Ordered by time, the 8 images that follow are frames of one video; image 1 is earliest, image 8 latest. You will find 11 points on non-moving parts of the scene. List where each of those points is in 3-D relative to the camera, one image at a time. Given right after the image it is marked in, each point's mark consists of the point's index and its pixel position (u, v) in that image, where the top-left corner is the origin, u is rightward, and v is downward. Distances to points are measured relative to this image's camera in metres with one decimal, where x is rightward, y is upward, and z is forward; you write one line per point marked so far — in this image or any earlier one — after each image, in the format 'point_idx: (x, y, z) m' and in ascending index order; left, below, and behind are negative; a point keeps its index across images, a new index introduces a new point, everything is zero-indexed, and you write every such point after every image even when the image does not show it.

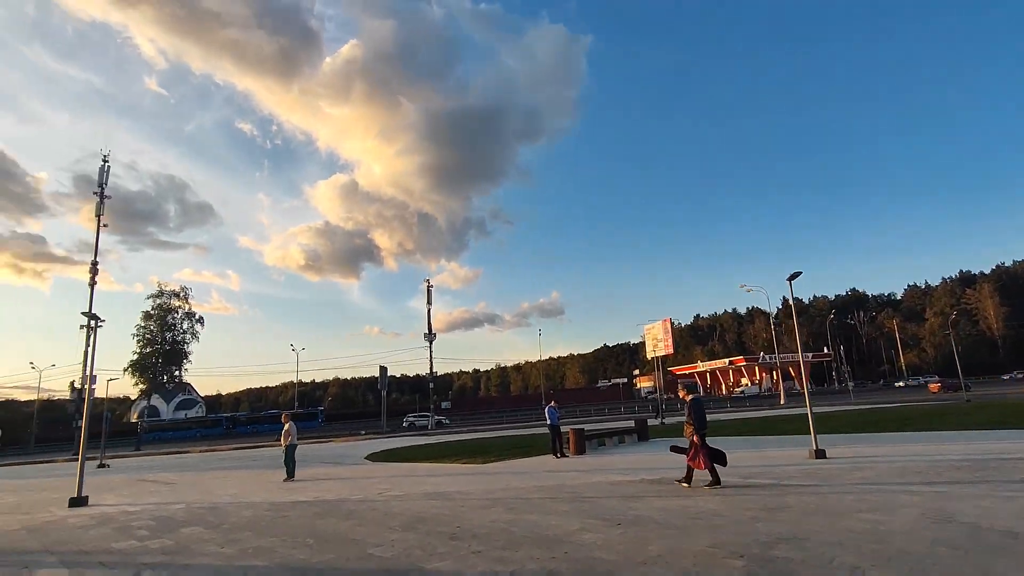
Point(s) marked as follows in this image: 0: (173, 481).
0: (-11.1, -6.3, +18.7) m
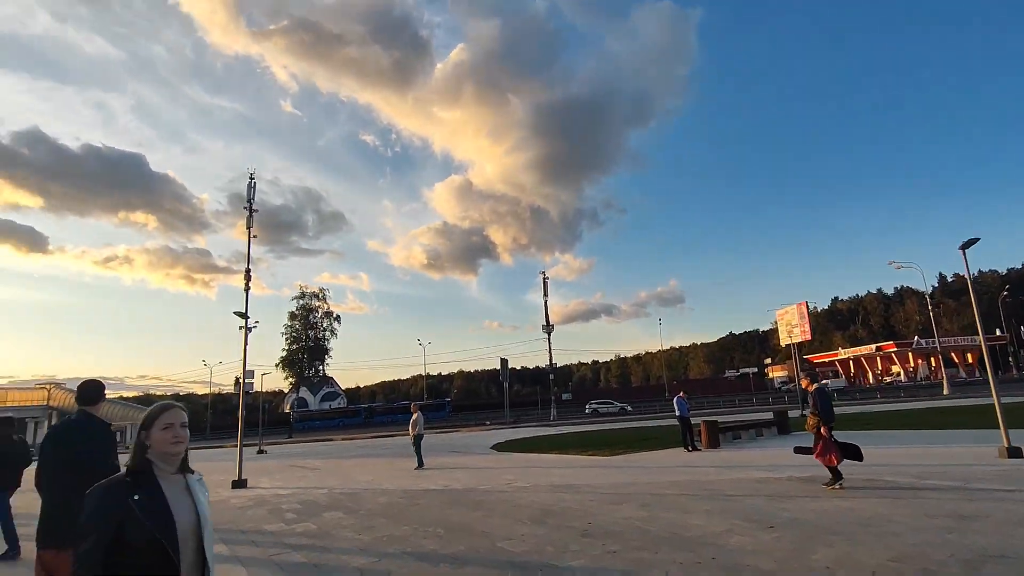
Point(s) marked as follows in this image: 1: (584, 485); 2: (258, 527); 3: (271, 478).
0: (-6.8, -6.3, +20.1) m
1: (+1.4, -3.7, +10.8) m
2: (-3.9, -3.7, +8.7) m
3: (-7.2, -5.6, +17.0) m
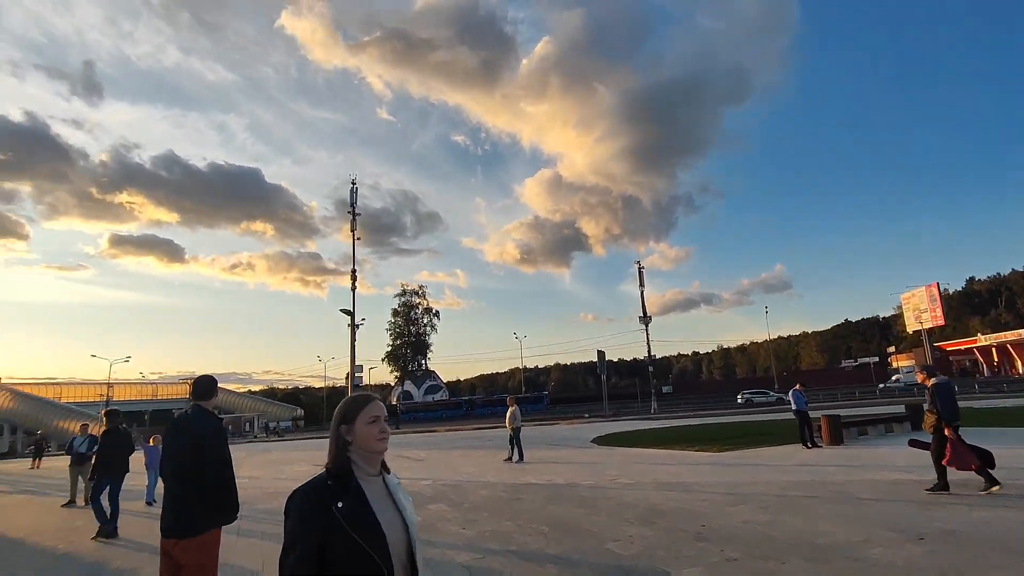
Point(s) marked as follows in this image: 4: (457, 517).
0: (-3.2, -6.2, +20.7) m
1: (+3.2, -3.5, +10.2) m
2: (-2.3, -3.6, +9.0) m
3: (-4.1, -5.6, +17.7) m
4: (-0.8, -3.4, +8.6) m
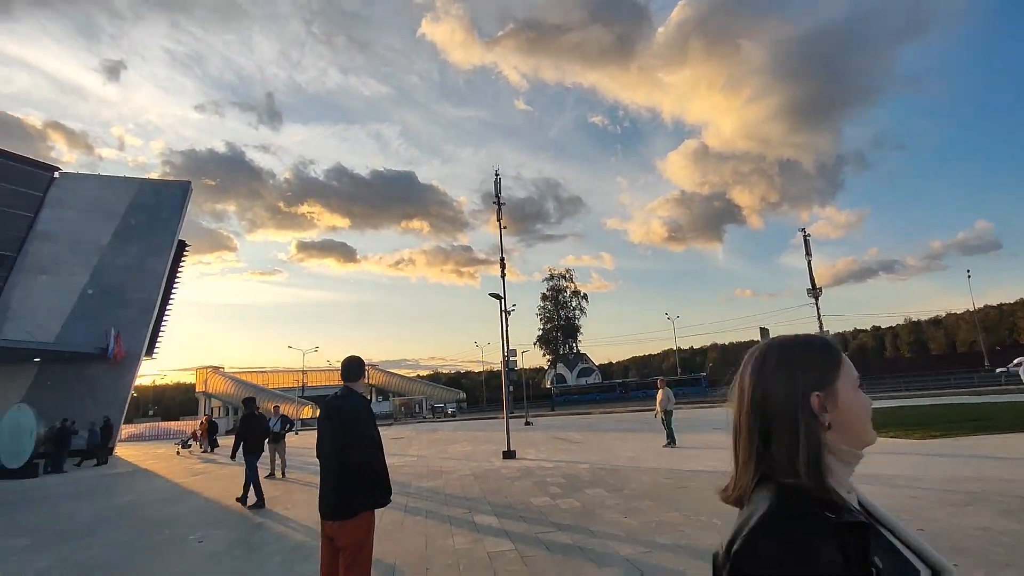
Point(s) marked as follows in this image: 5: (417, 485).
0: (+2.4, -5.5, +20.5) m
1: (+5.8, -2.8, +8.6) m
2: (+0.2, -3.3, +8.8) m
3: (+0.7, -5.0, +17.8) m
4: (+1.5, -3.1, +8.1) m
5: (-1.9, -3.9, +11.4) m
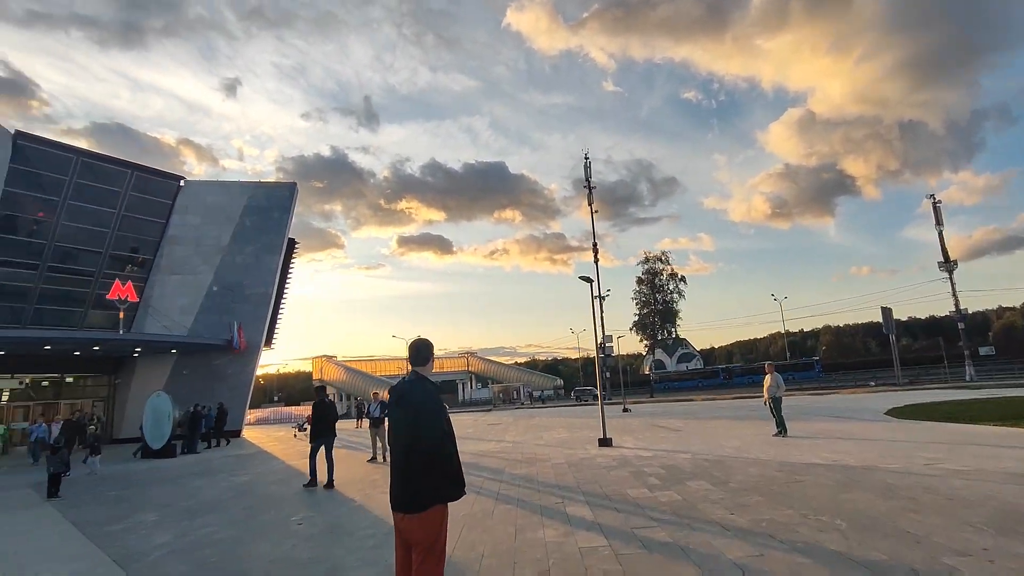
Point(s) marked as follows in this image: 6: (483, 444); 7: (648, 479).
0: (+5.8, -4.8, +19.5) m
1: (+7.1, -2.4, +7.2) m
2: (+1.6, -3.0, +8.4) m
3: (+3.7, -4.5, +17.1) m
4: (+2.7, -2.7, +7.4) m
5: (-0.1, -3.6, +11.3) m
6: (-0.9, -5.1, +18.7) m
7: (+2.2, -3.1, +9.3) m
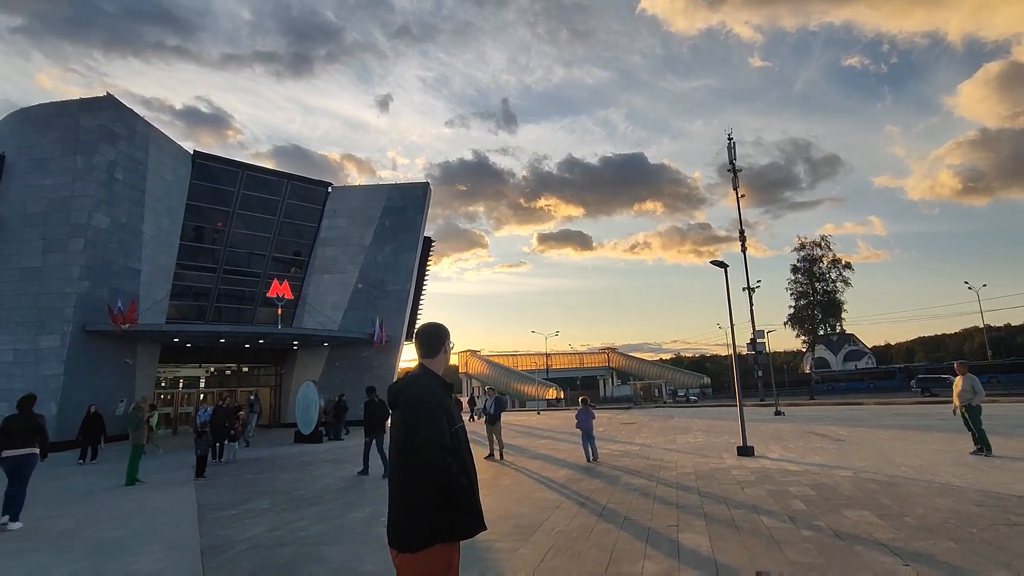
0: (+9.7, -4.4, +16.7) m
1: (+7.9, -2.0, +4.3) m
2: (+2.9, -2.7, +6.8) m
3: (+7.0, -4.1, +14.8) m
4: (+3.8, -2.5, +5.6) m
5: (+2.0, -3.4, +10.0) m
6: (+3.0, -4.8, +17.5) m
7: (+3.7, -2.8, +7.6) m
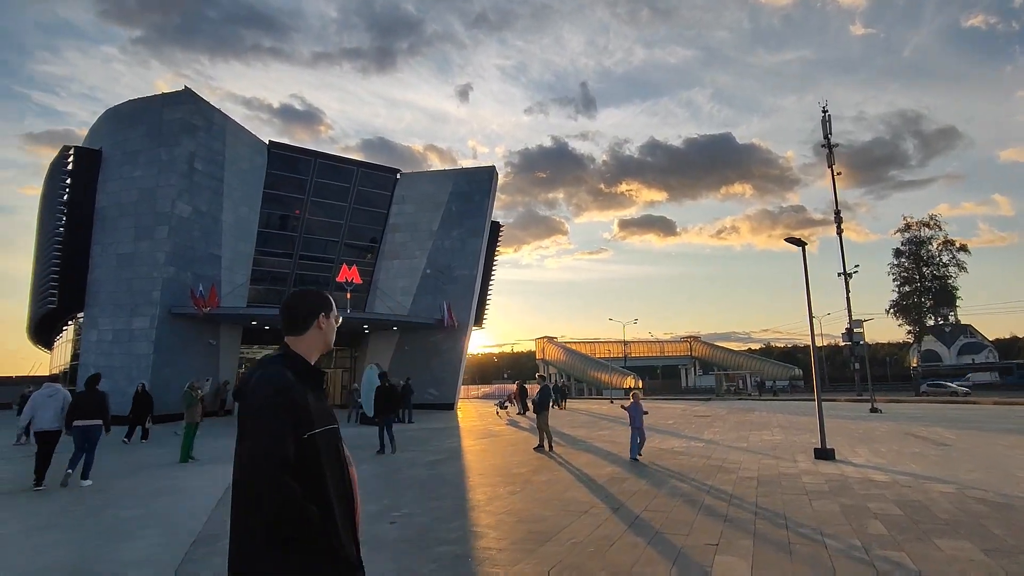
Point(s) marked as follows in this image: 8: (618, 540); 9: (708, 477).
0: (+11.1, -3.9, +14.4) m
1: (+7.6, -1.8, +2.4) m
2: (+3.0, -2.5, +5.6) m
3: (+8.2, -3.7, +13.0) m
4: (+3.7, -2.2, +4.3) m
5: (+2.6, -3.1, +8.9) m
6: (+4.6, -4.3, +16.2) m
7: (+3.9, -2.6, +6.2) m
8: (+1.1, -2.6, +5.8) m
9: (+3.3, -3.2, +9.5) m
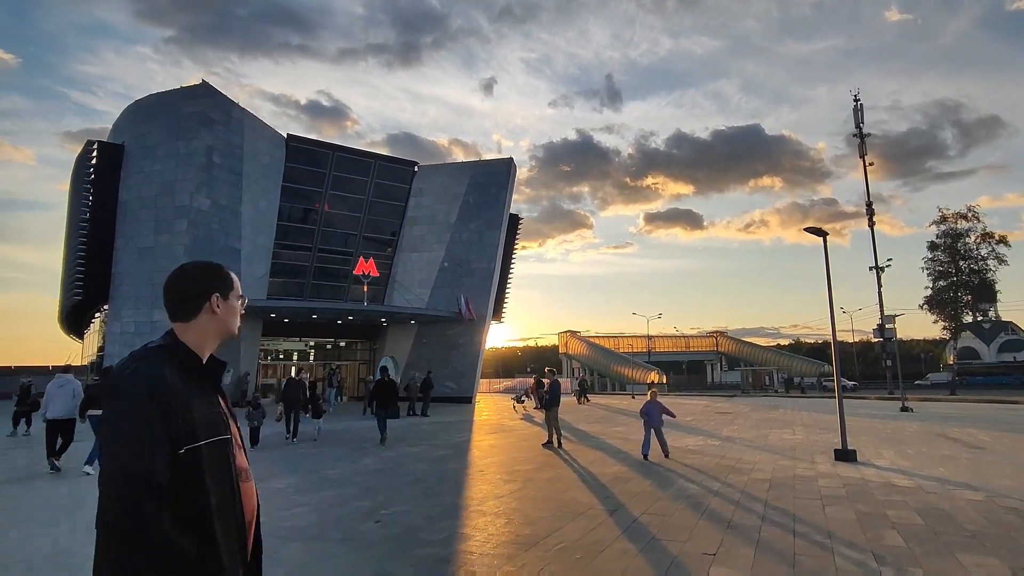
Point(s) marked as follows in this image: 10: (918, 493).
0: (+11.3, -3.7, +13.7) m
1: (+7.4, -1.8, +1.8) m
2: (+2.8, -2.4, +5.2) m
3: (+8.4, -3.5, +12.3) m
4: (+3.5, -2.2, +3.8) m
5: (+2.5, -2.9, +8.5) m
6: (+4.9, -4.1, +15.7) m
7: (+3.8, -2.5, +5.8) m
8: (+0.9, -2.5, +5.4) m
9: (+3.3, -3.0, +9.0) m
10: (+5.4, -2.7, +7.5) m
